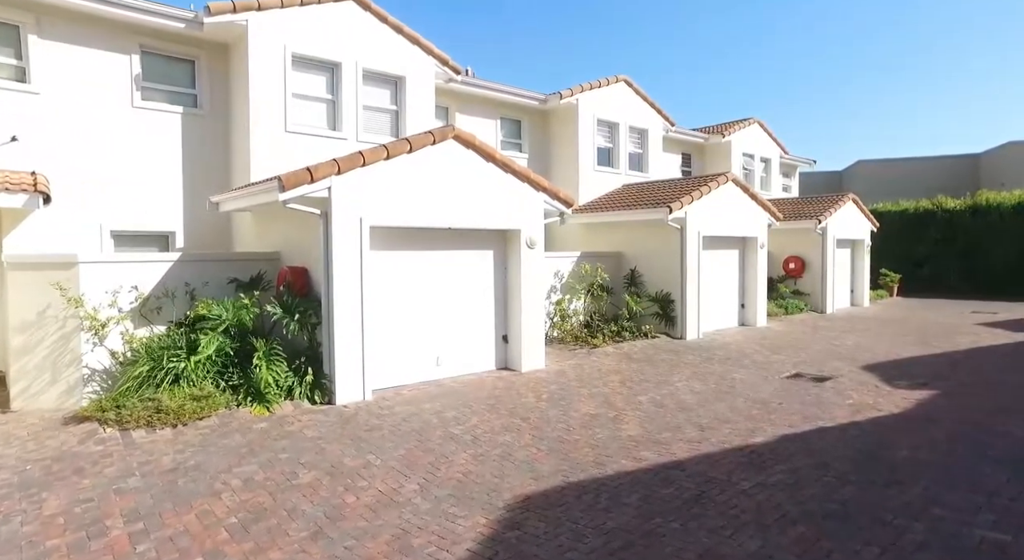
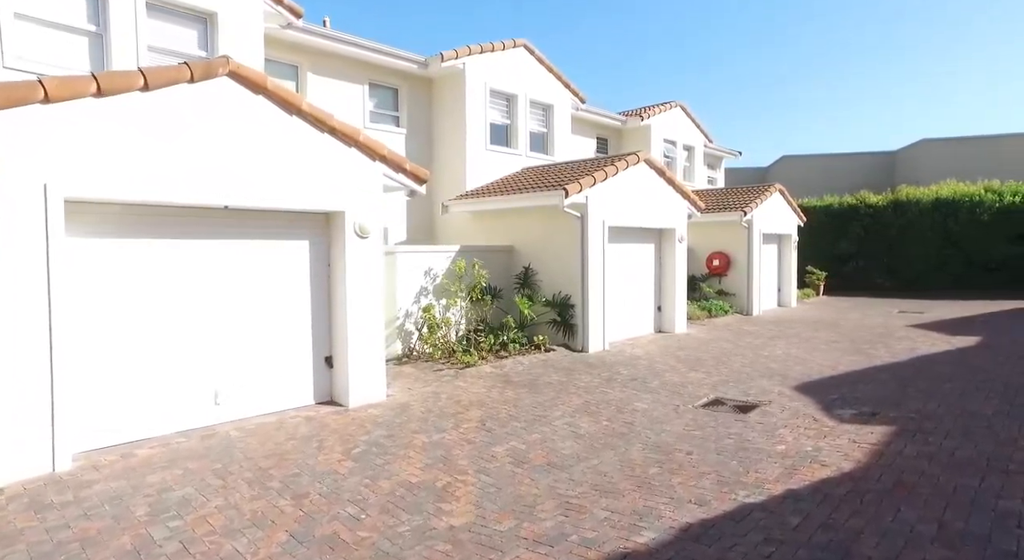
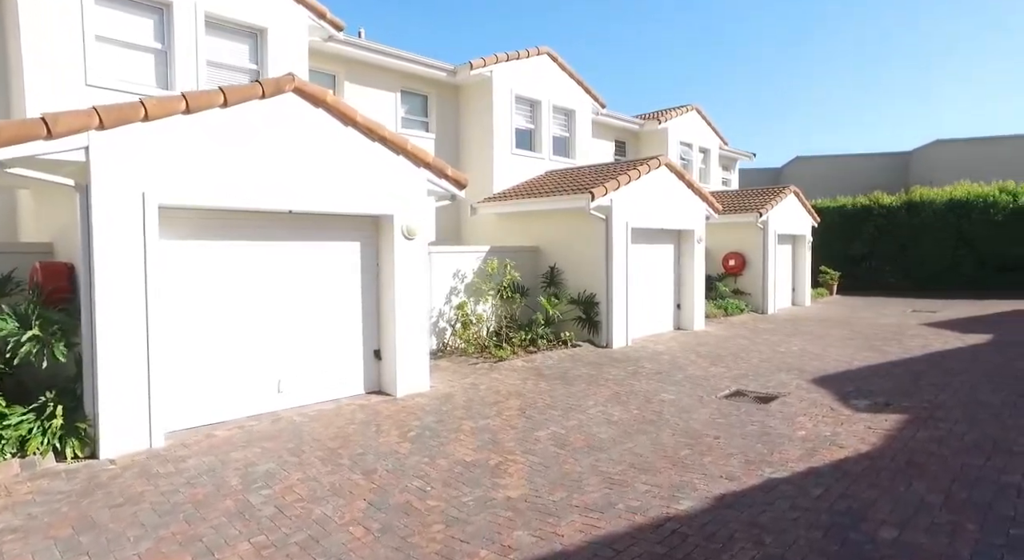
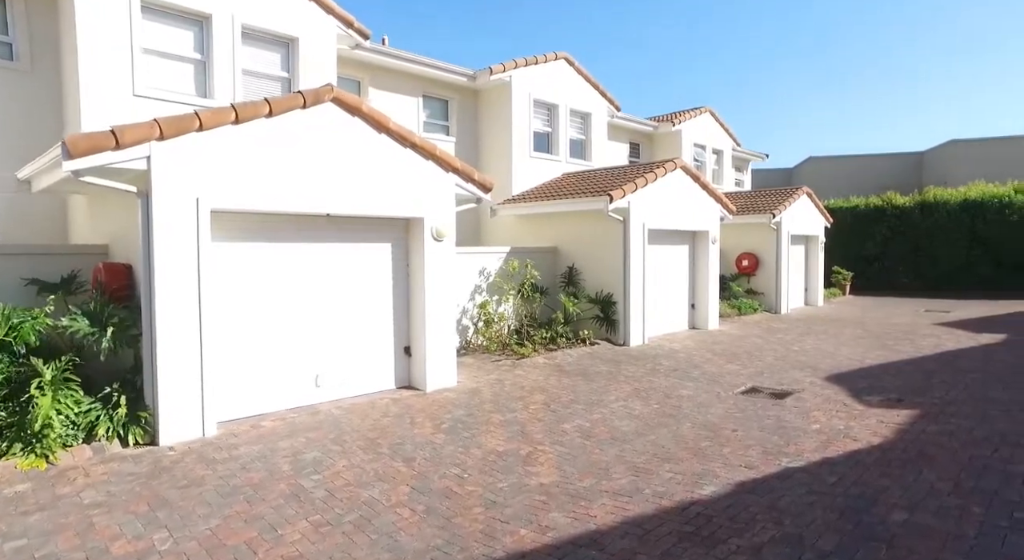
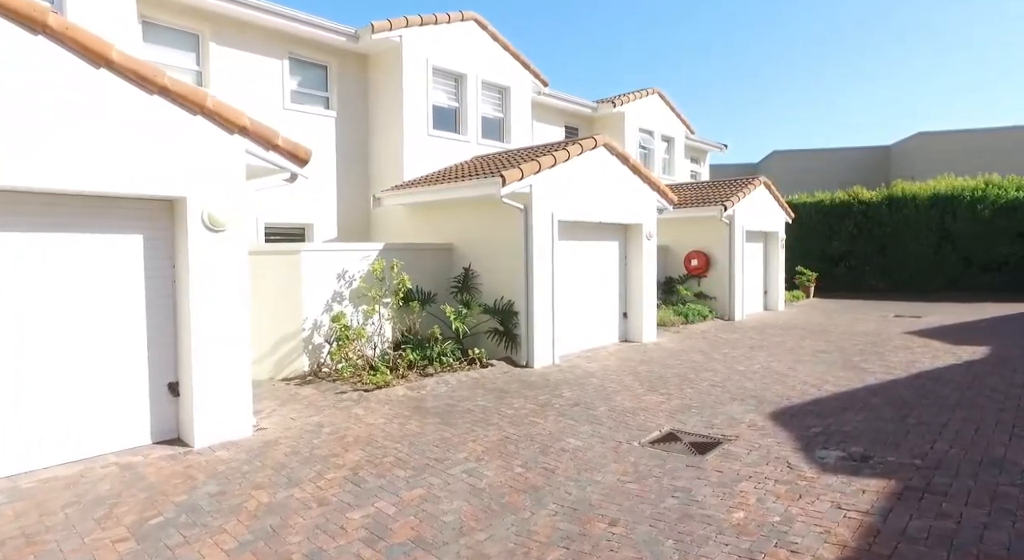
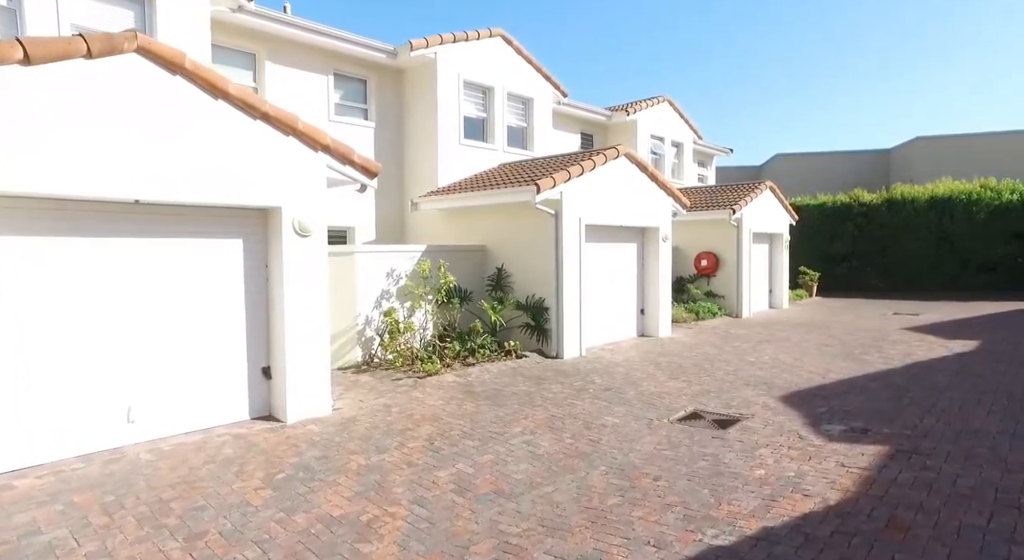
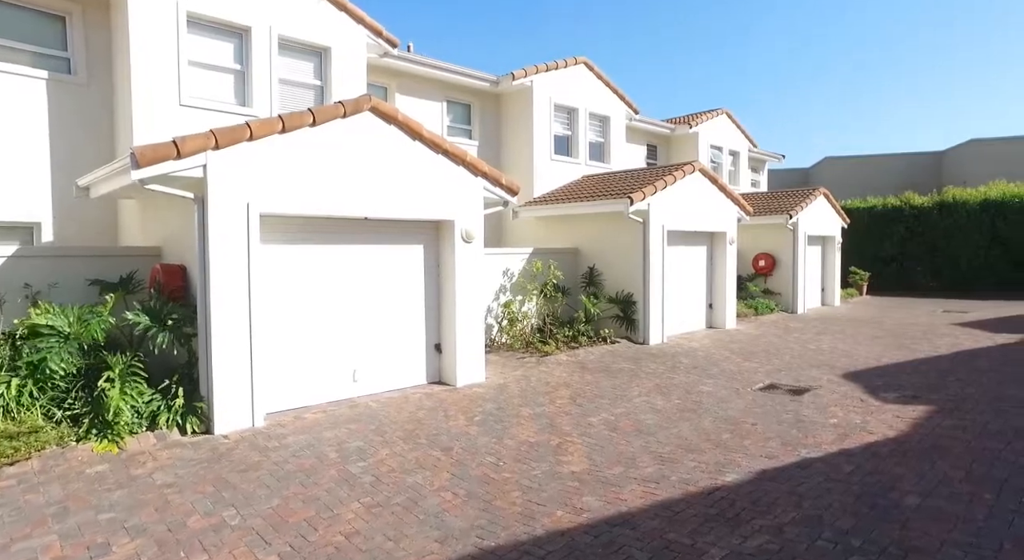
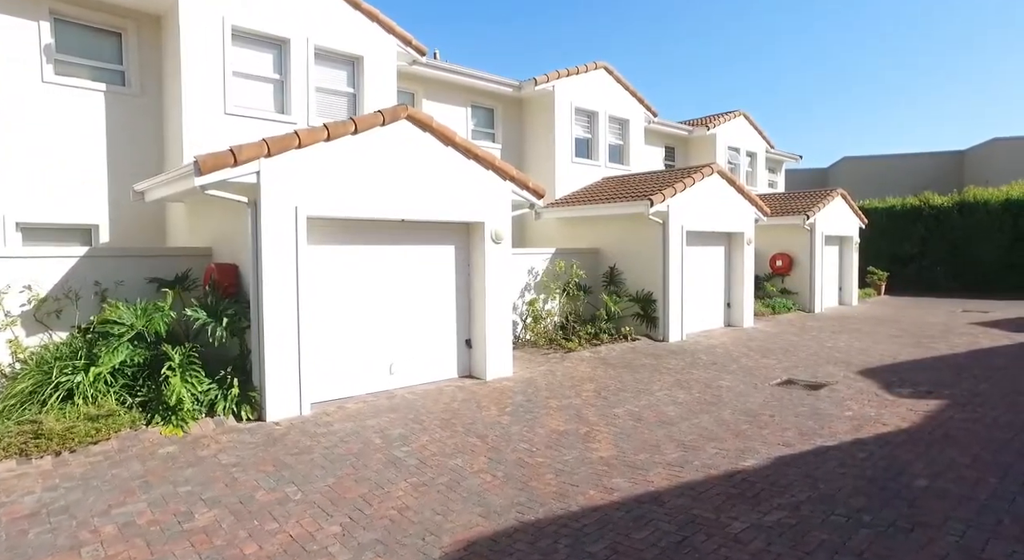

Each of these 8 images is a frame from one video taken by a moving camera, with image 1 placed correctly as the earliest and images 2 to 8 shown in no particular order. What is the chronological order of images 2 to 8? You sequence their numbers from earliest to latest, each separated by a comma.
8, 7, 4, 3, 2, 6, 5
